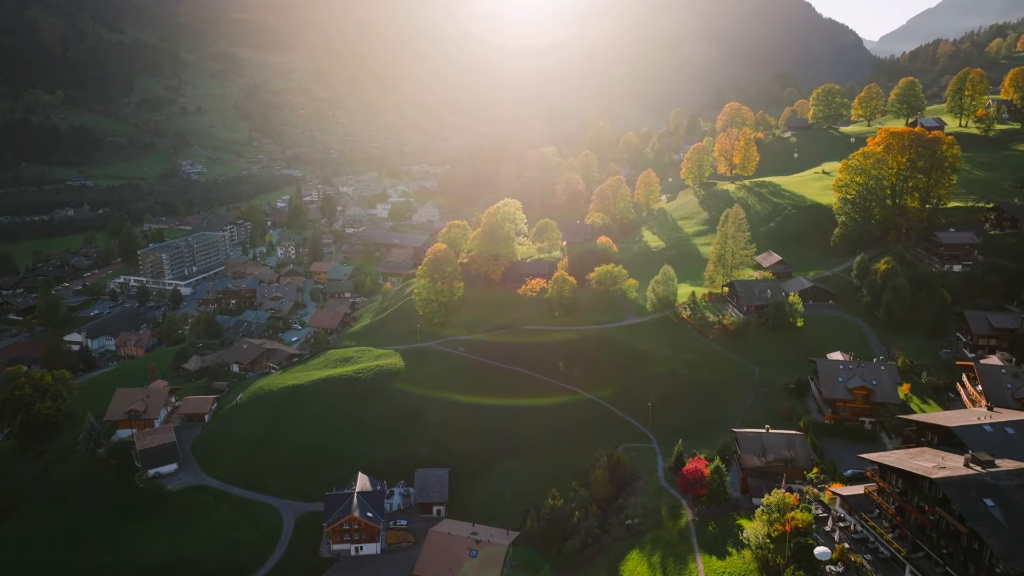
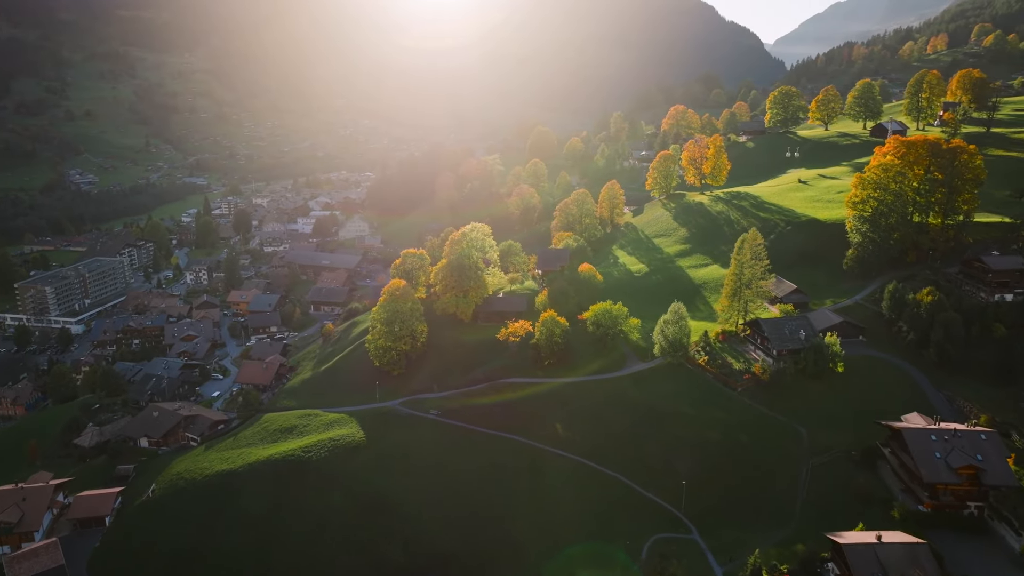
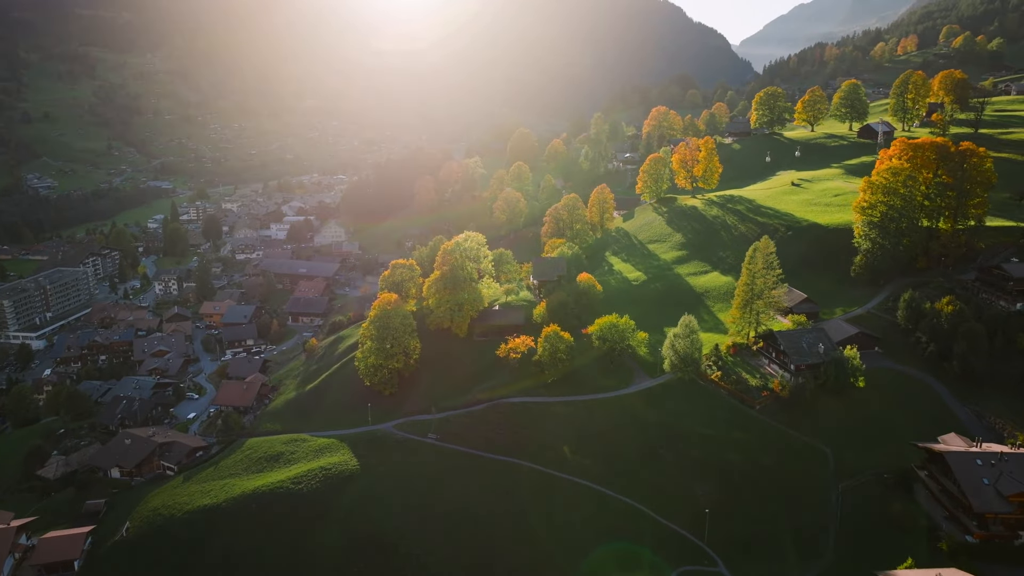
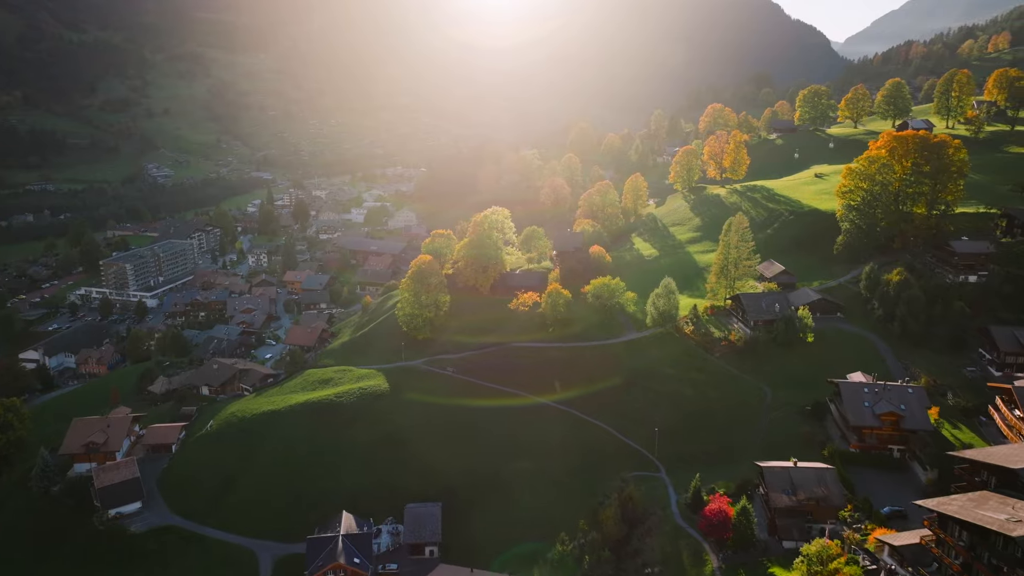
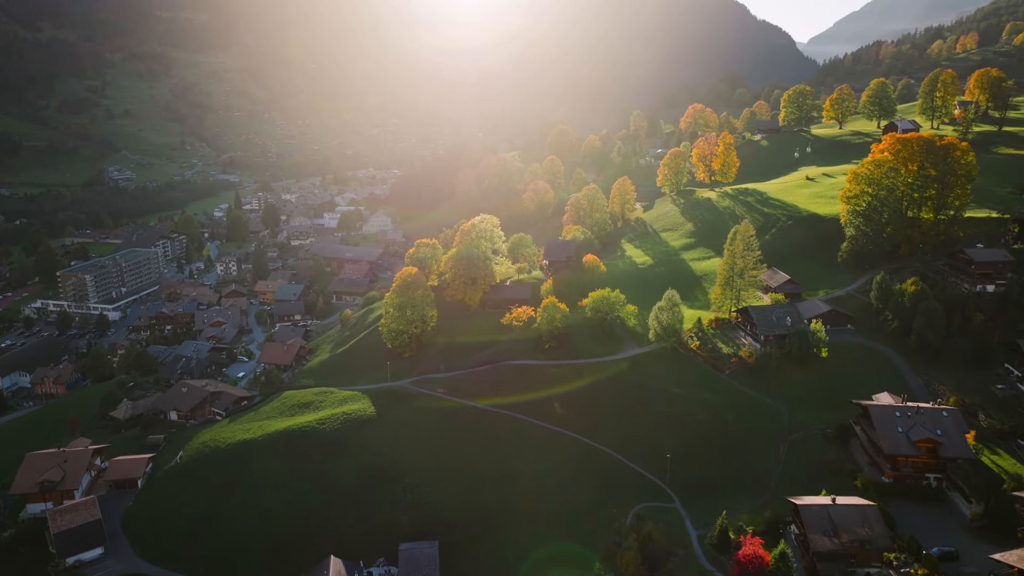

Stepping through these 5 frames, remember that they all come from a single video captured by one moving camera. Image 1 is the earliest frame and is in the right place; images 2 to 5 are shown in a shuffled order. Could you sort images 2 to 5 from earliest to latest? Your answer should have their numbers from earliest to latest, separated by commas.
4, 5, 2, 3
